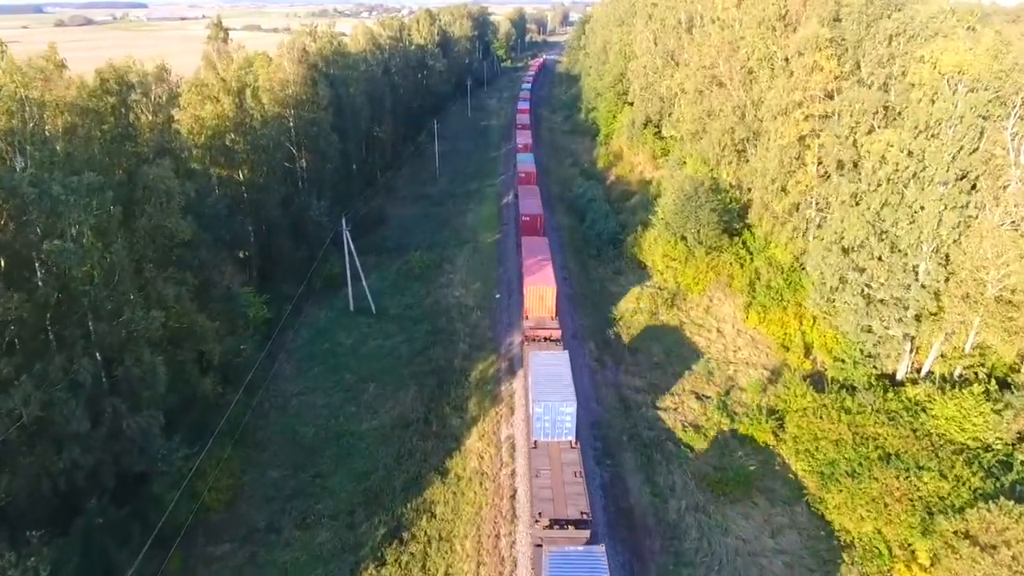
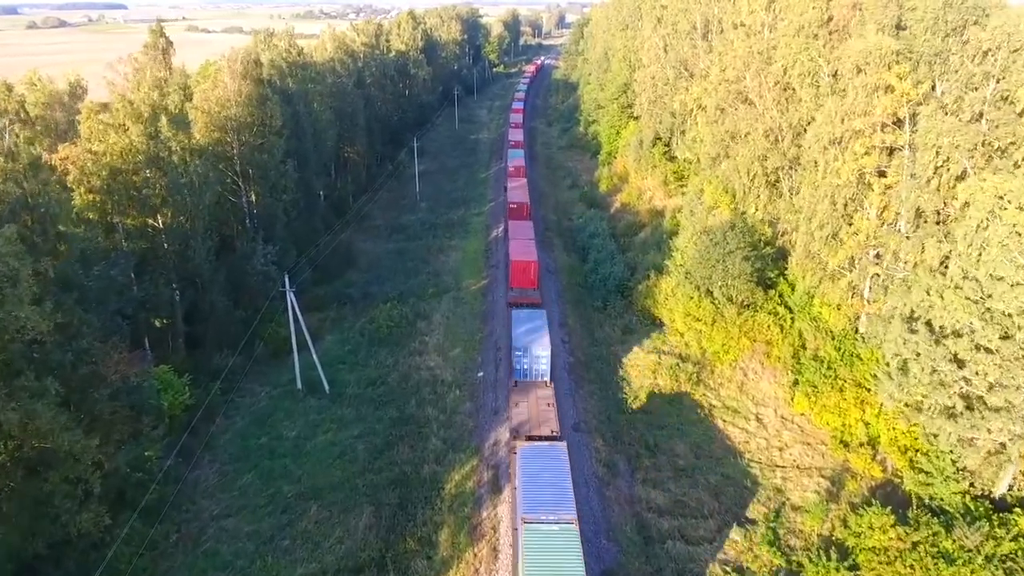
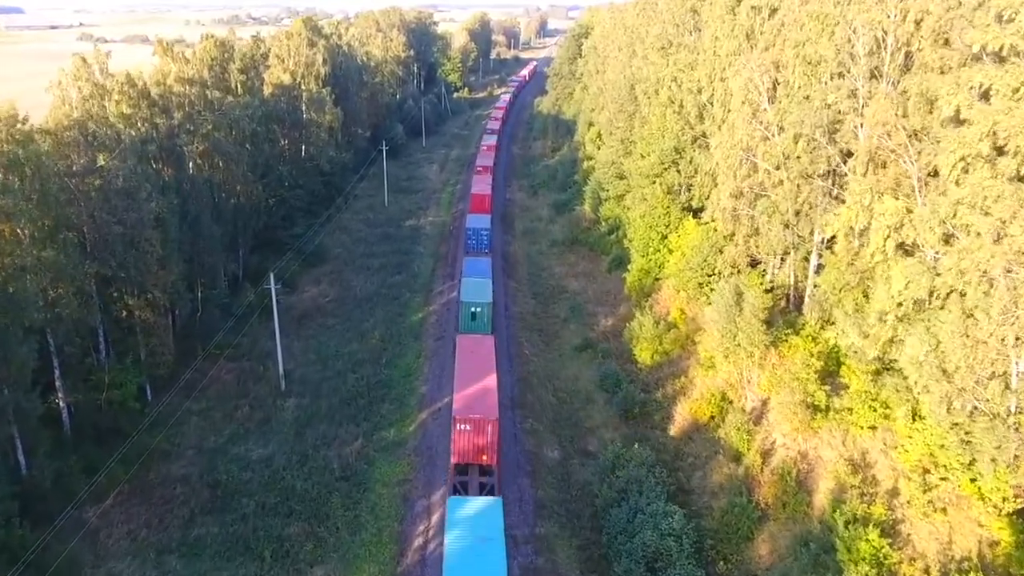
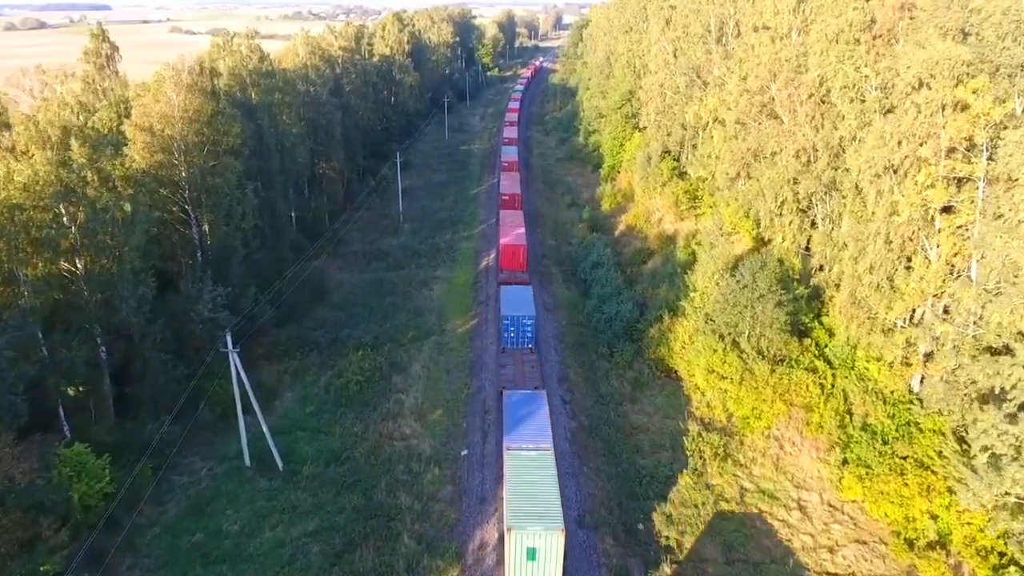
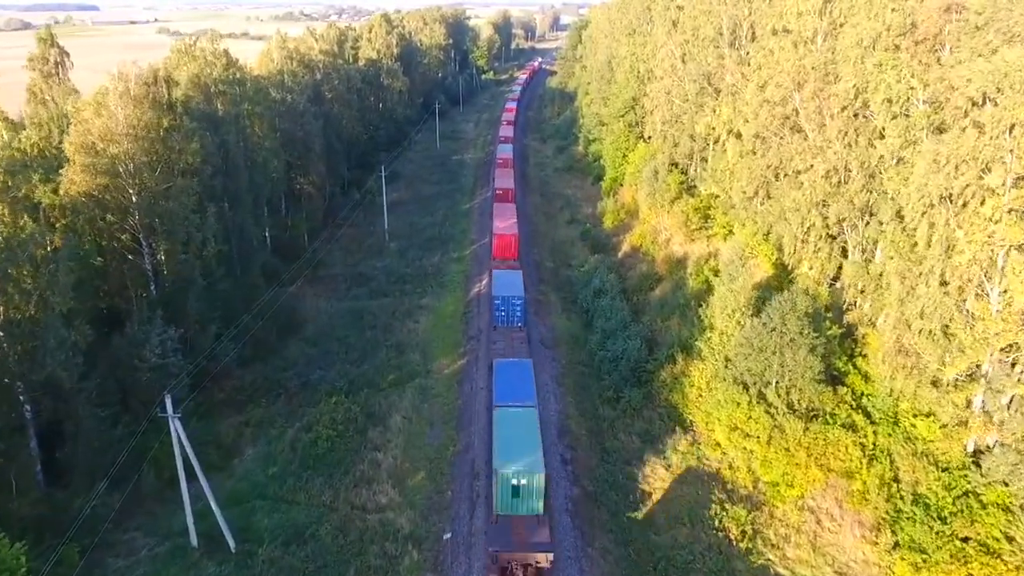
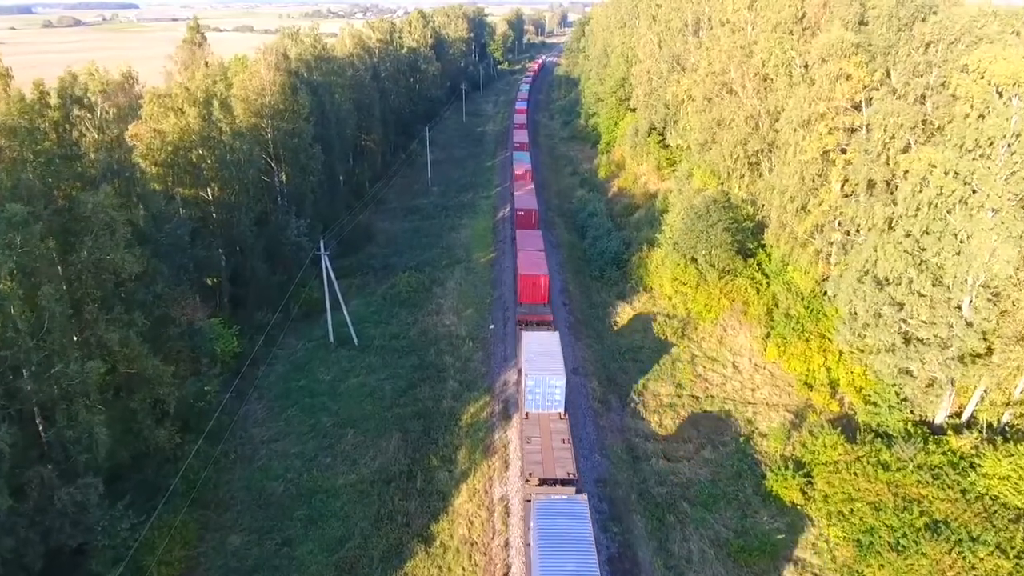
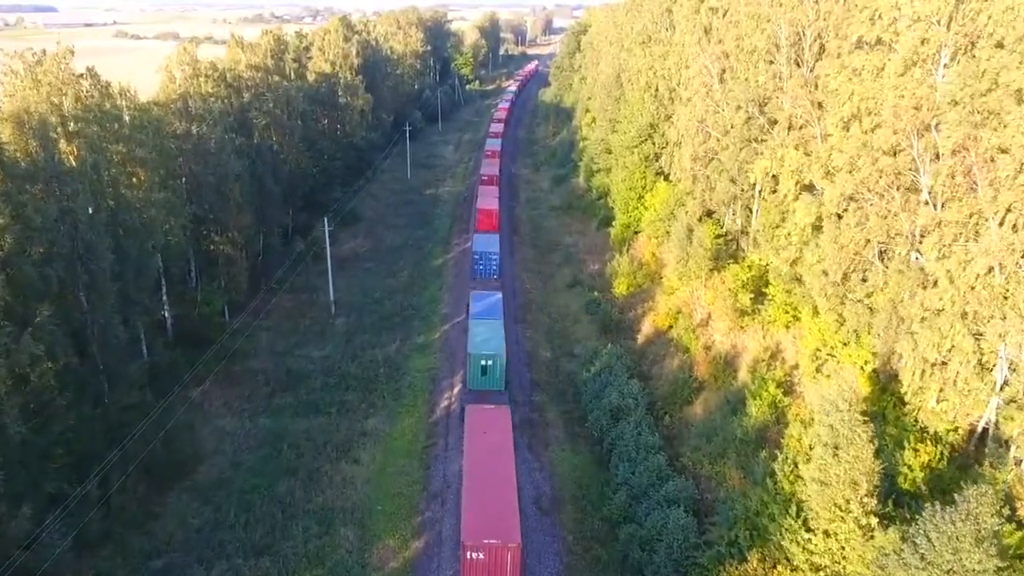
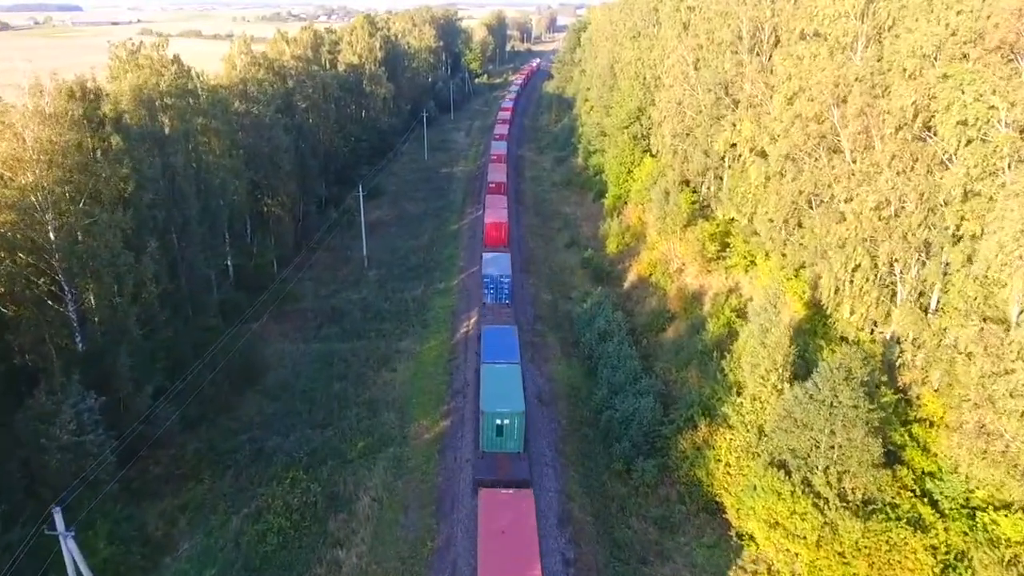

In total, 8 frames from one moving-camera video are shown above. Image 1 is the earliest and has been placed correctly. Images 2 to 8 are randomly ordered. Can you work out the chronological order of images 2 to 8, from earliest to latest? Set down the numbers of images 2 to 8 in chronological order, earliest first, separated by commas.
6, 2, 4, 5, 8, 7, 3
